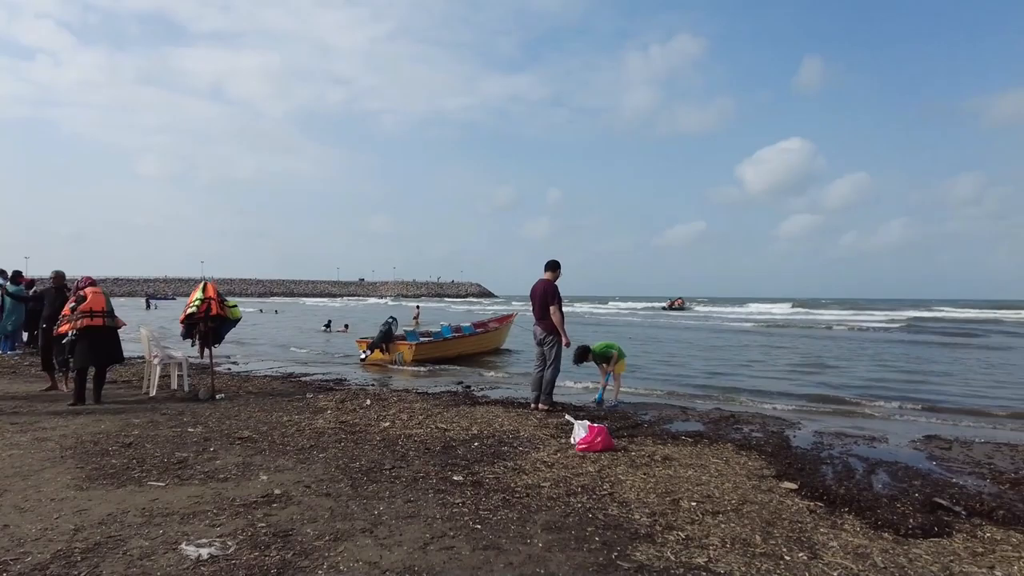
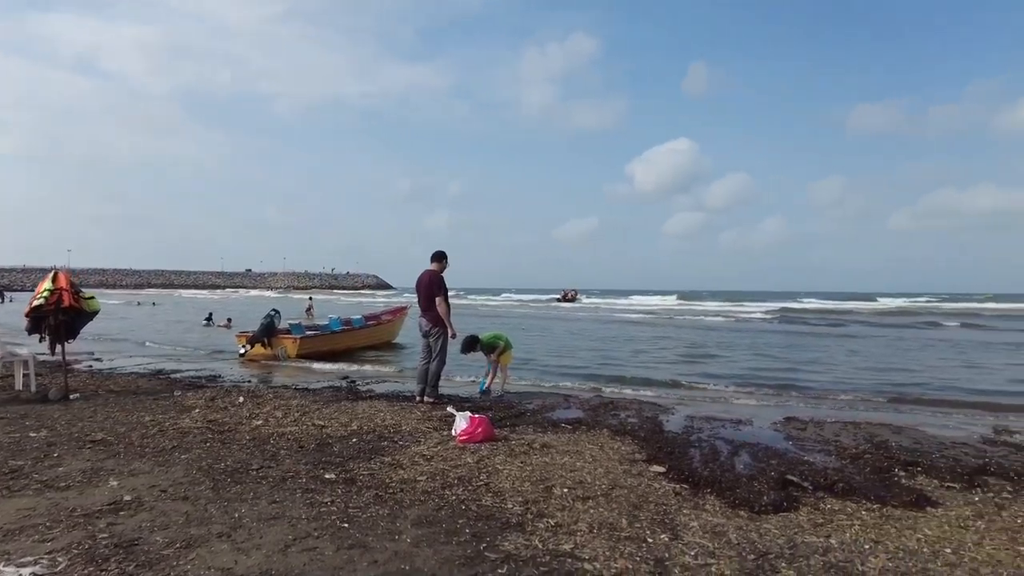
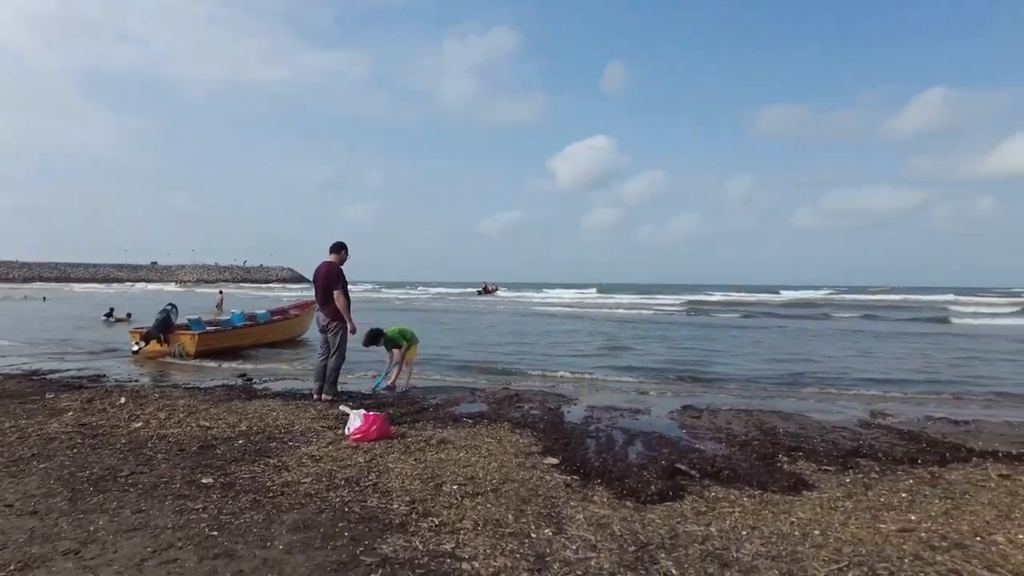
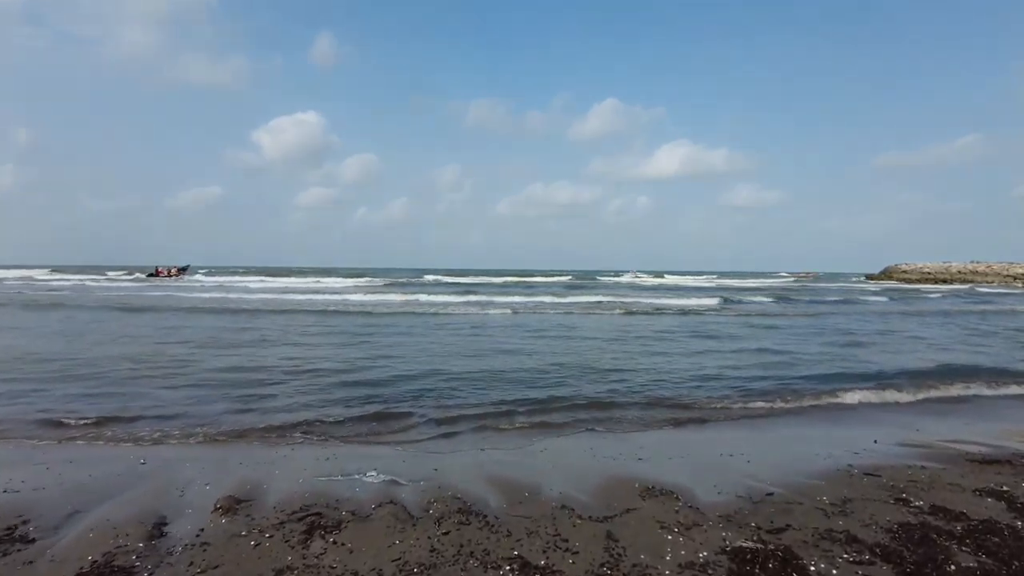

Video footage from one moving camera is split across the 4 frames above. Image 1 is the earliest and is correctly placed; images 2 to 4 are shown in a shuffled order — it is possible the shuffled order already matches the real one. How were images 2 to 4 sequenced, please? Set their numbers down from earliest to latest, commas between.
2, 3, 4
